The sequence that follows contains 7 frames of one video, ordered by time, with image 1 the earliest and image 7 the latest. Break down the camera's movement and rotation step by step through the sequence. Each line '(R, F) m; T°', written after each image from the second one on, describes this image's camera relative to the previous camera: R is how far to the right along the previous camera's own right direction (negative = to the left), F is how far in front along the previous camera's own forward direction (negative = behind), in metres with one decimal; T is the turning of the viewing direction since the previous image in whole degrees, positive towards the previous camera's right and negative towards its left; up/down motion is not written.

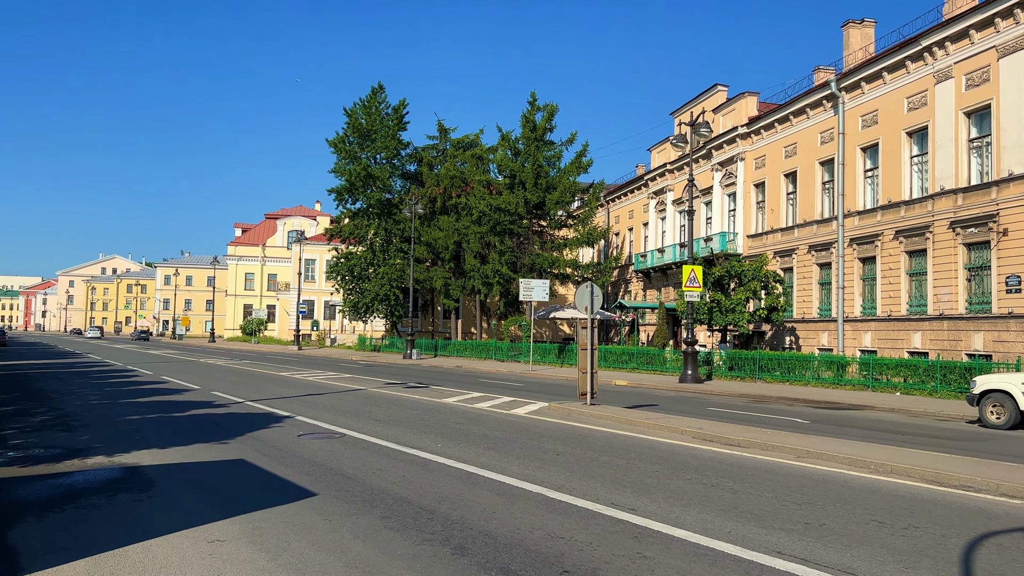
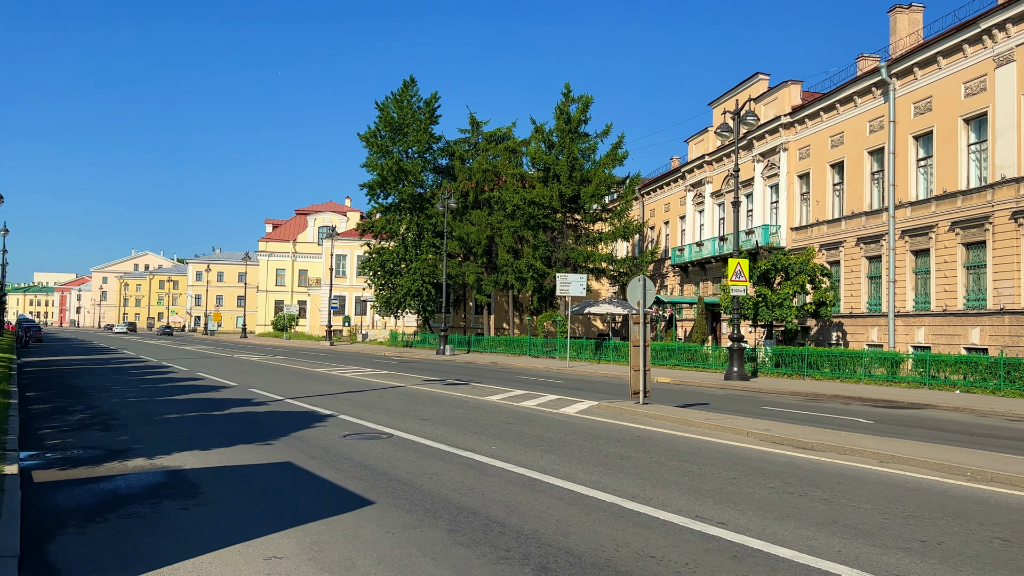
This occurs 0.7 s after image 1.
(-0.4, +0.6) m; -2°
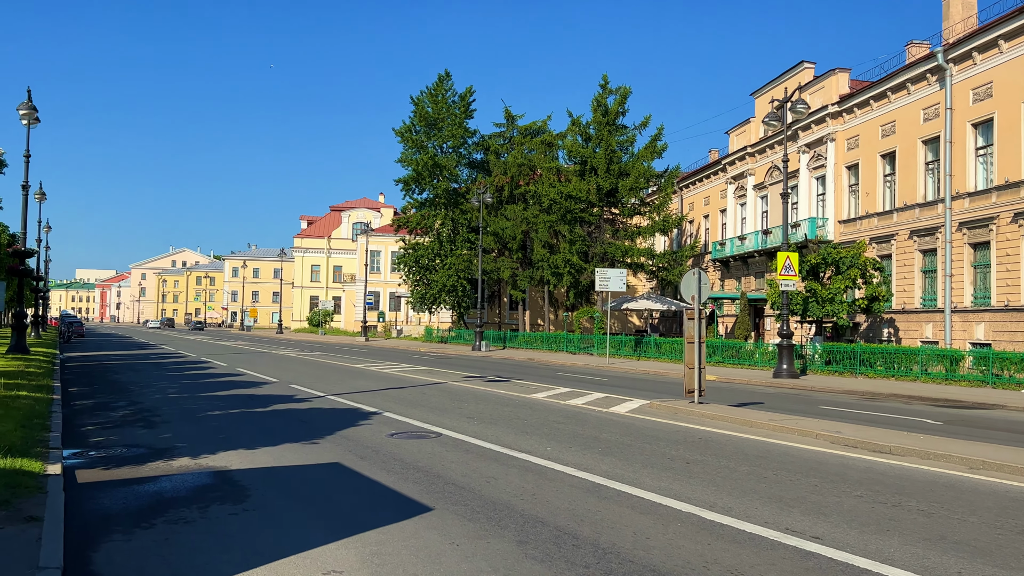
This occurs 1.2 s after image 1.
(-0.3, +0.5) m; -2°
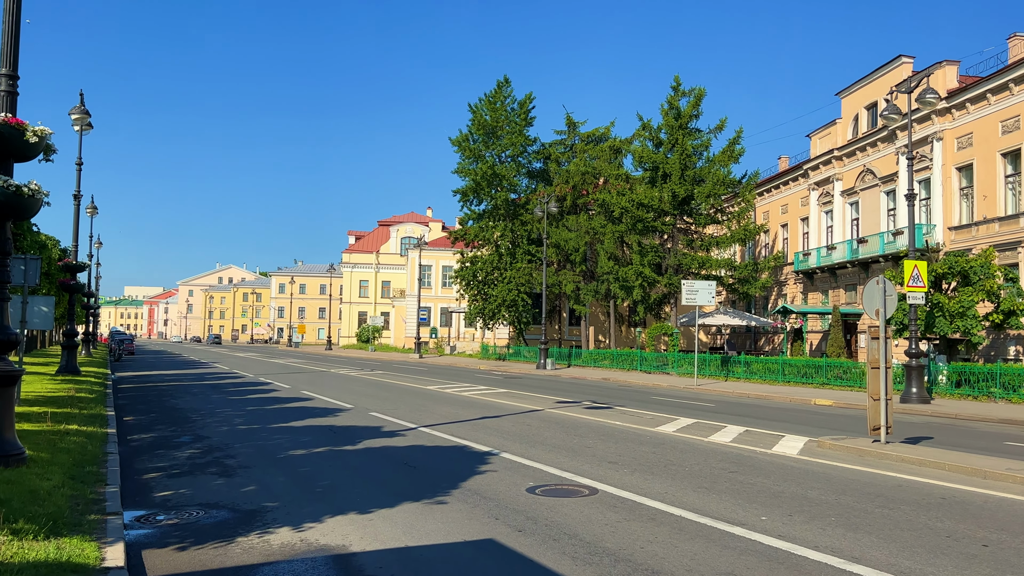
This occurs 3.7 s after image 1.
(-1.4, +2.3) m; -3°
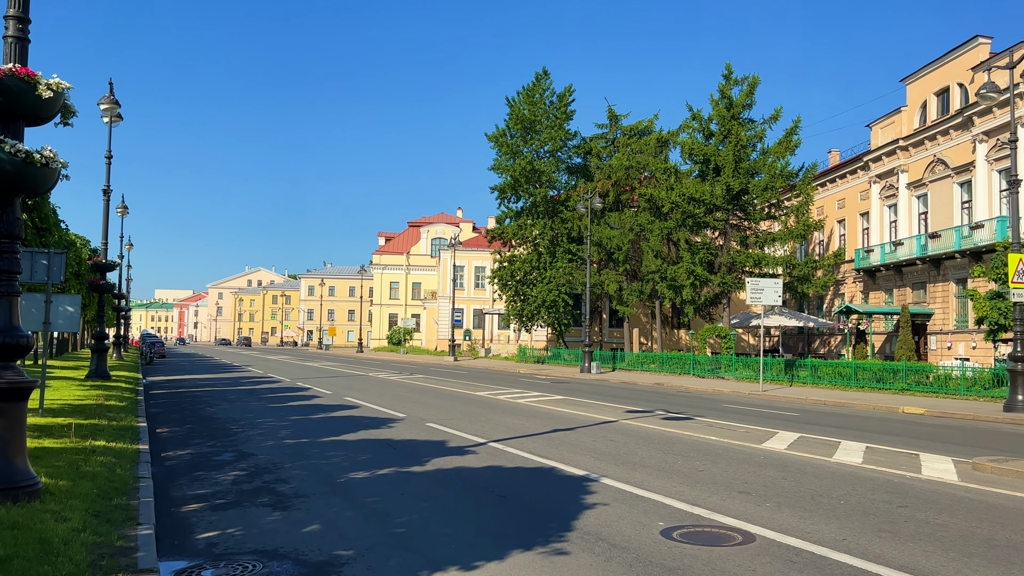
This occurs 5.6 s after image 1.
(-0.8, +1.7) m; -2°
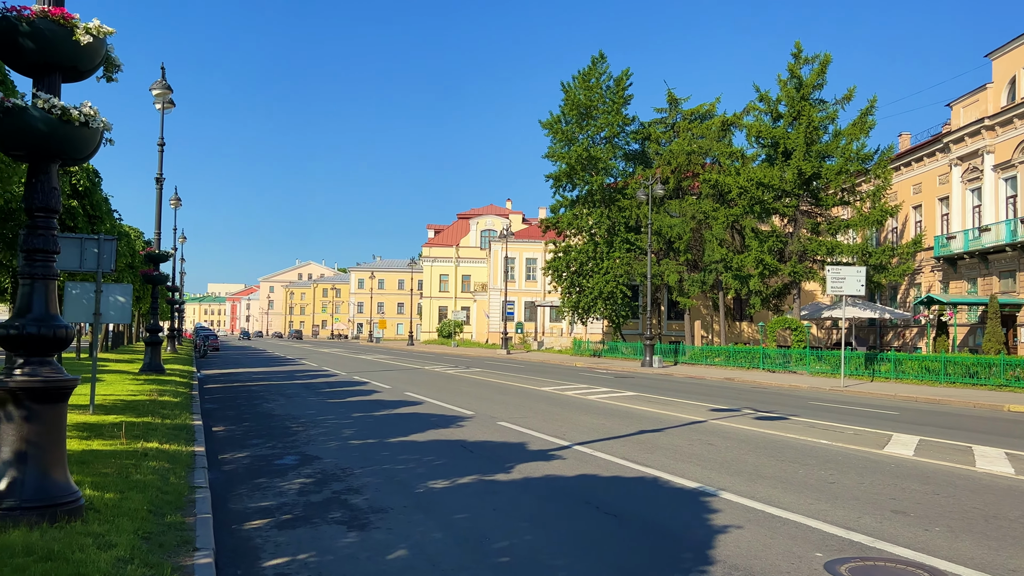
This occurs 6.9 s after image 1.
(-0.5, +1.1) m; -3°
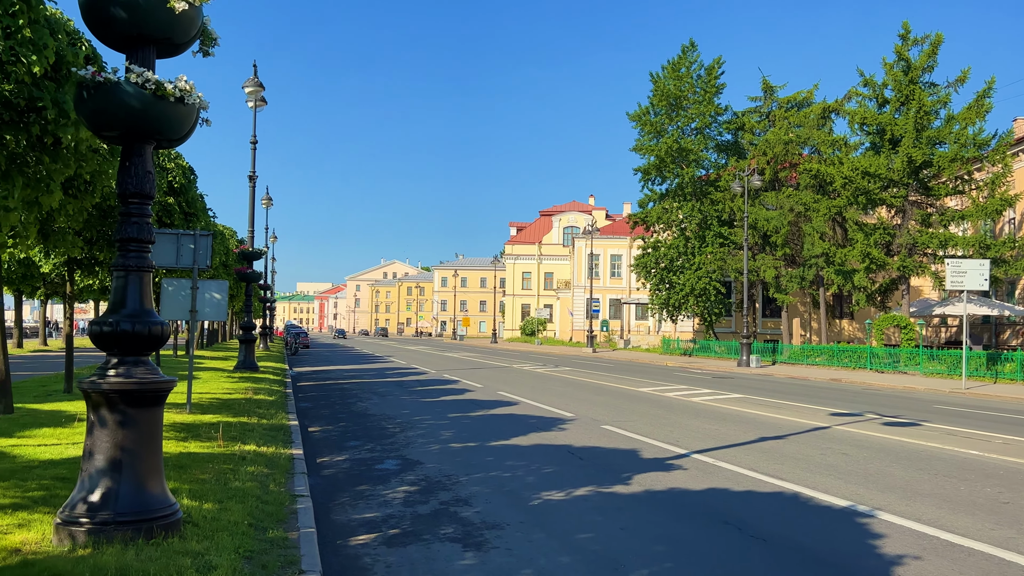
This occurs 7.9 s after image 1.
(-0.4, +0.7) m; -6°
